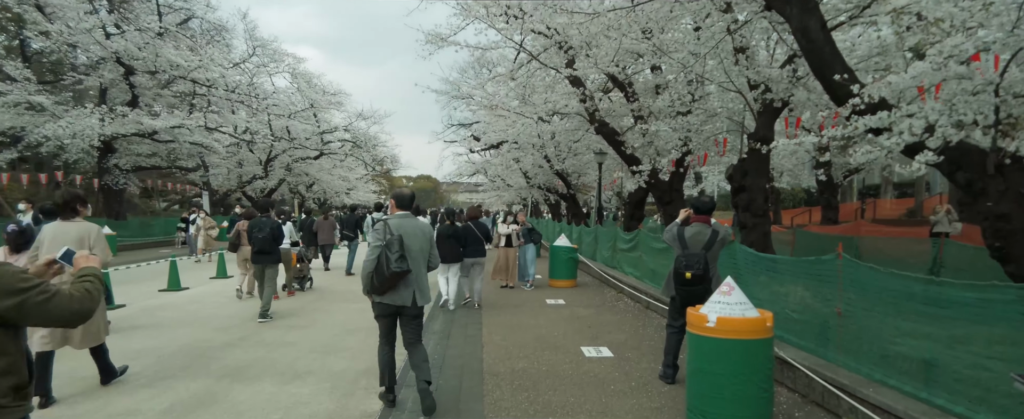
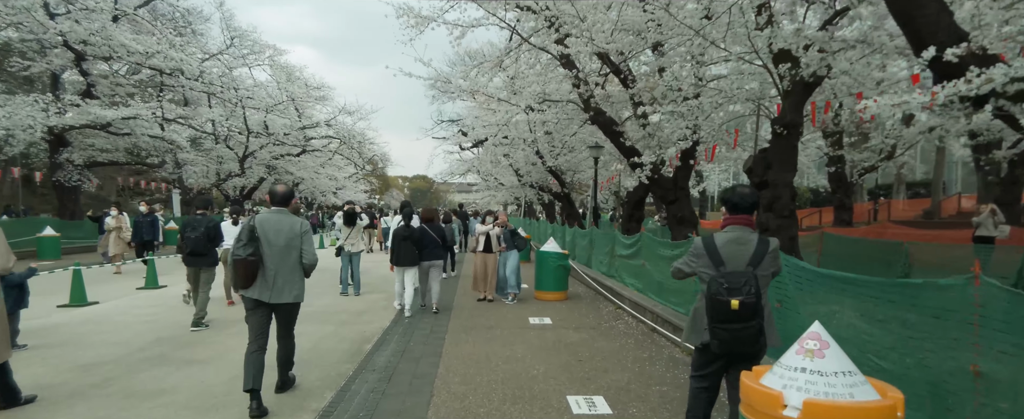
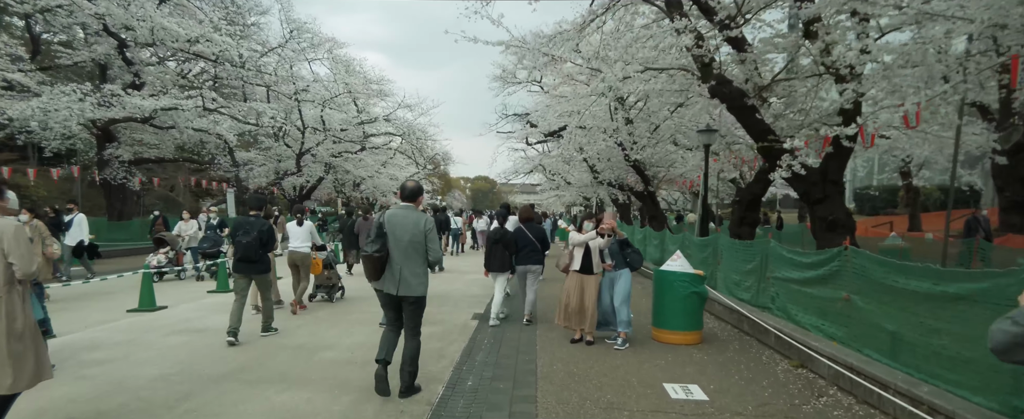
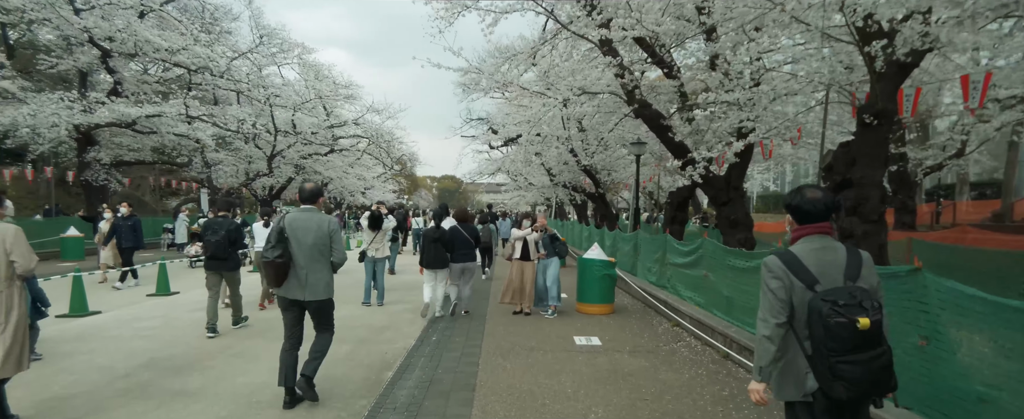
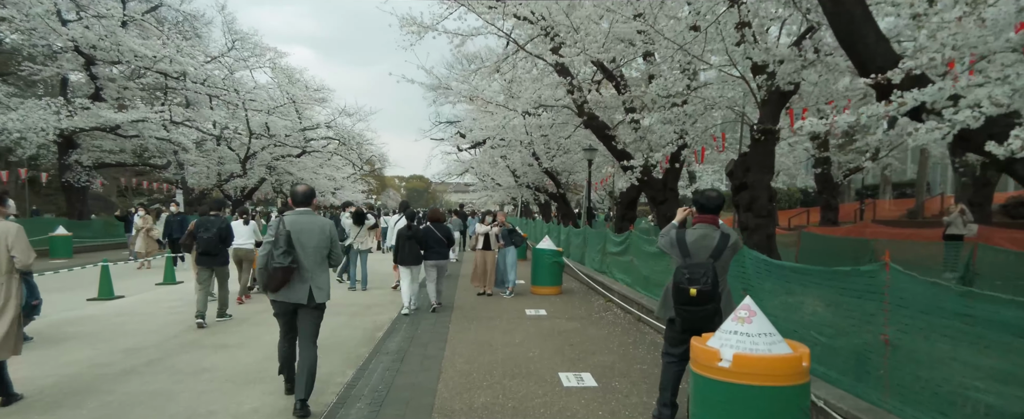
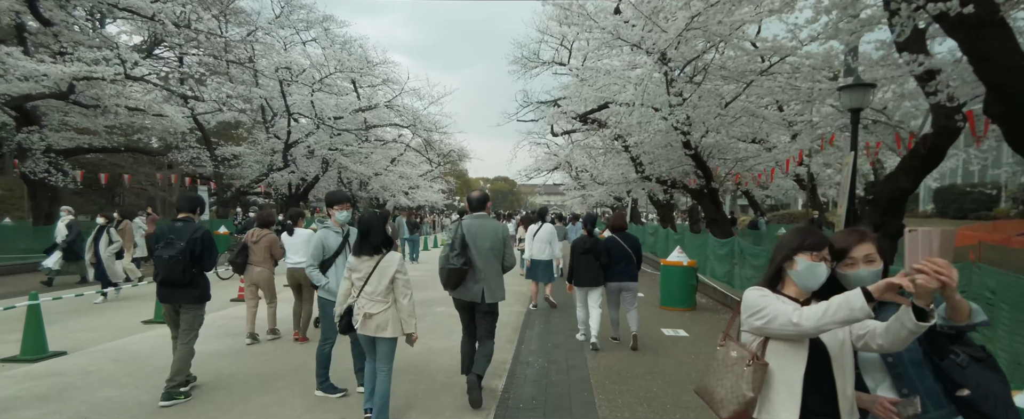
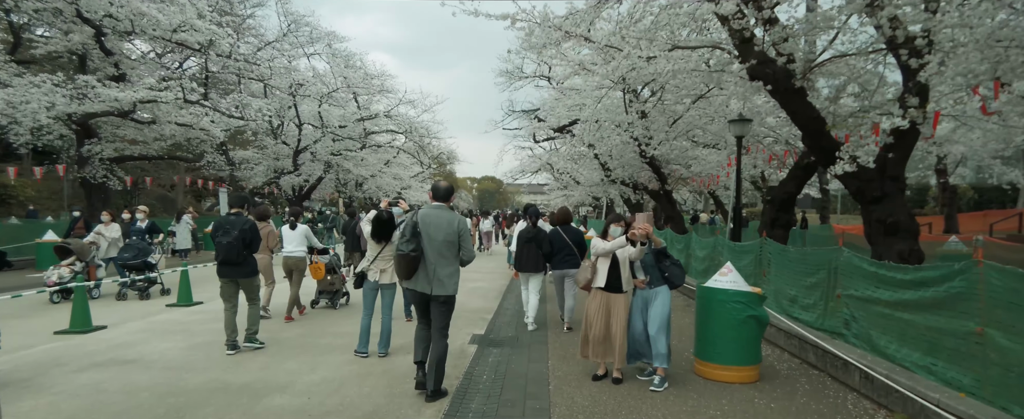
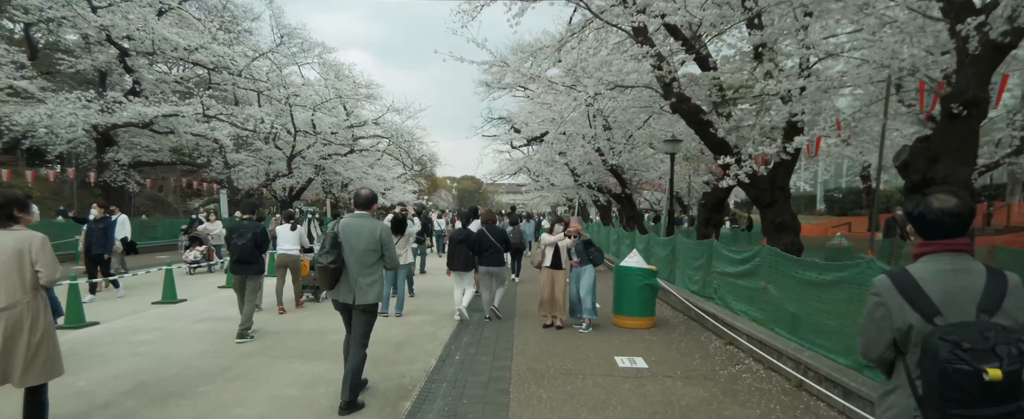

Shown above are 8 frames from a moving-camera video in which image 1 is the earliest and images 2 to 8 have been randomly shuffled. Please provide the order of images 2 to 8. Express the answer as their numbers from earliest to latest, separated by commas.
5, 2, 4, 8, 3, 7, 6
